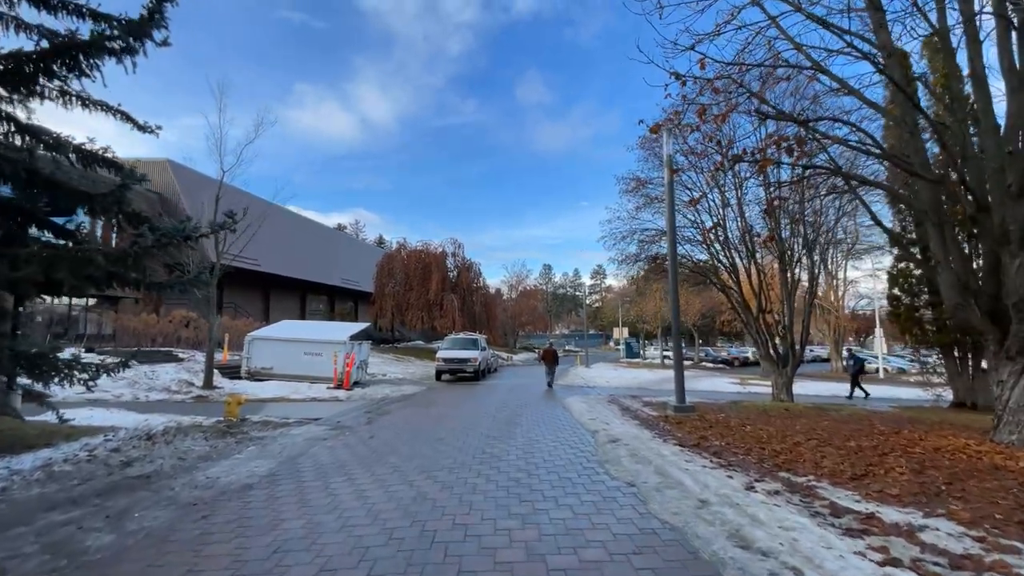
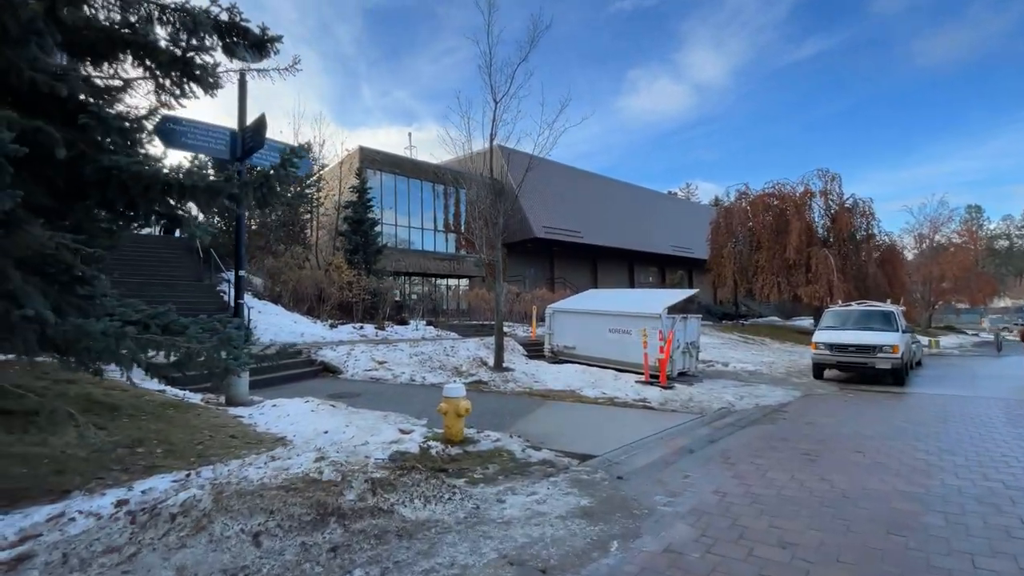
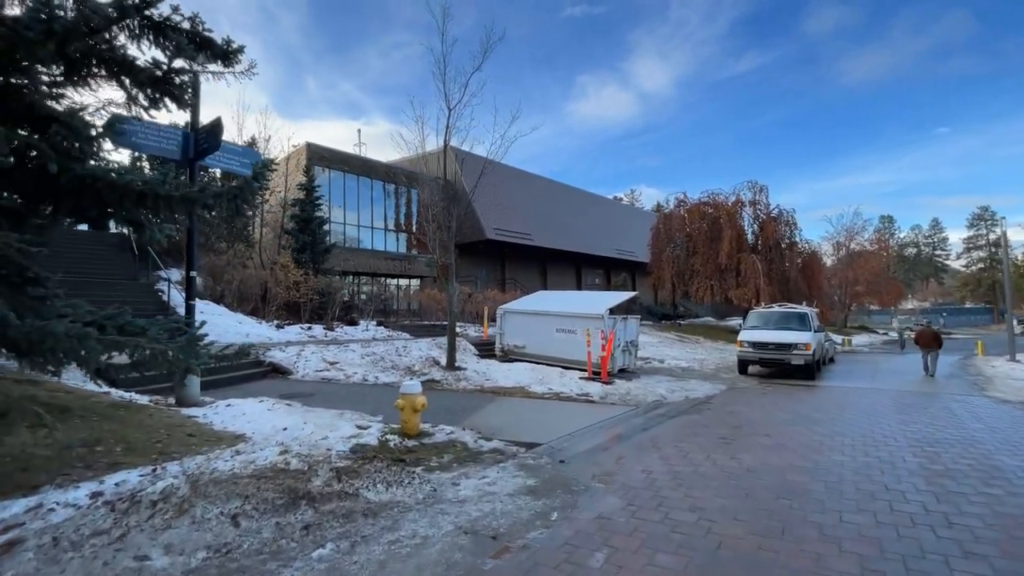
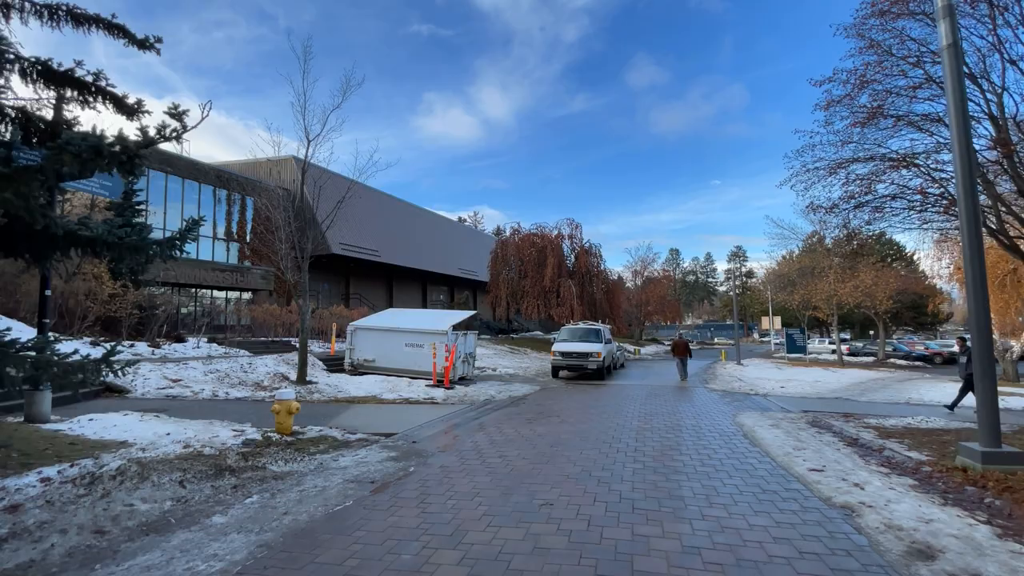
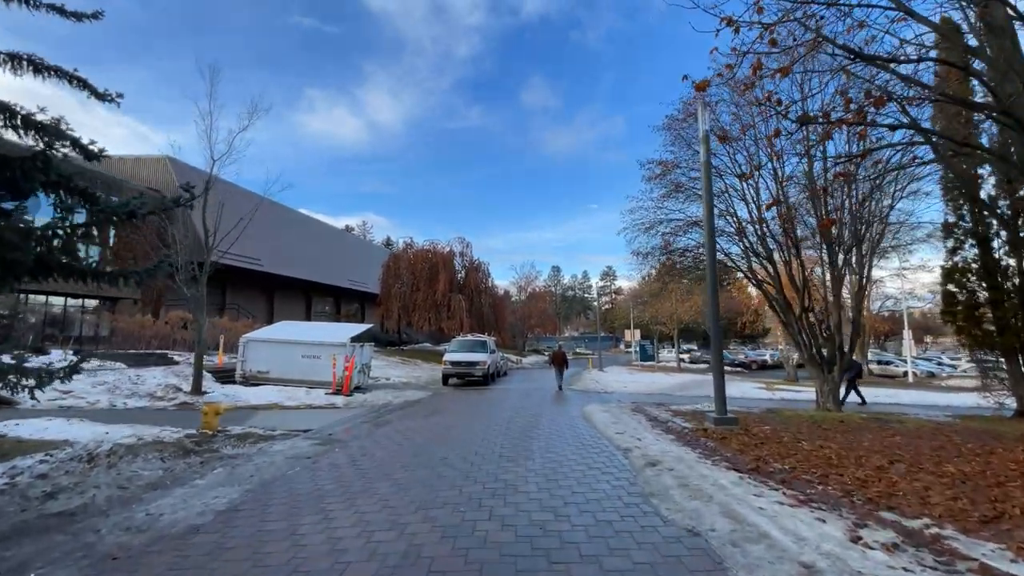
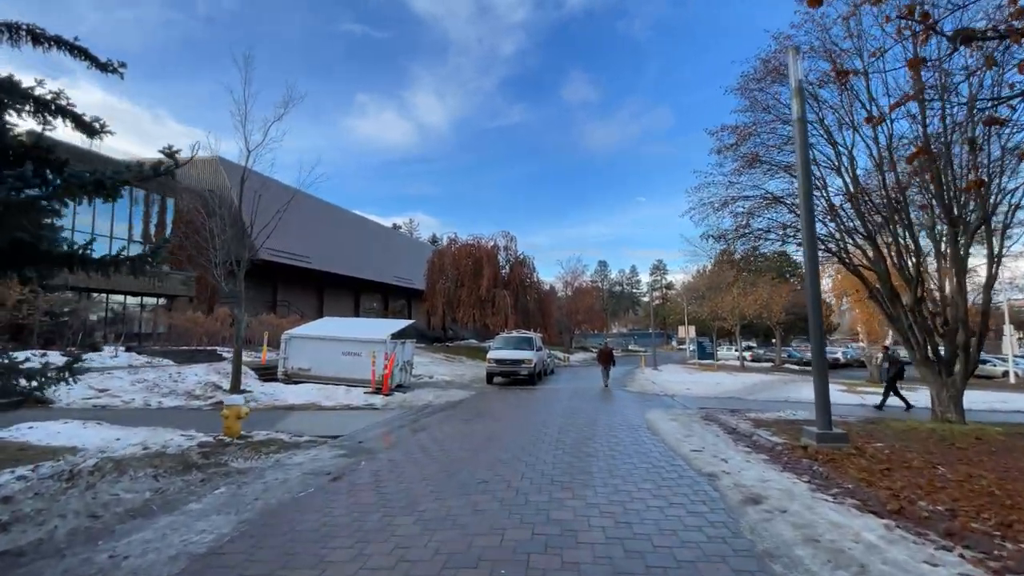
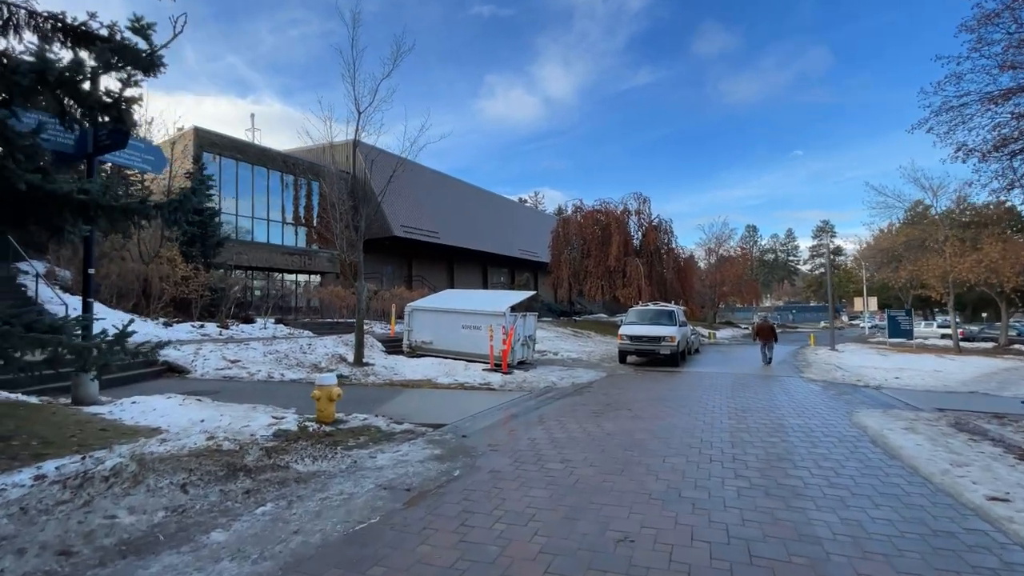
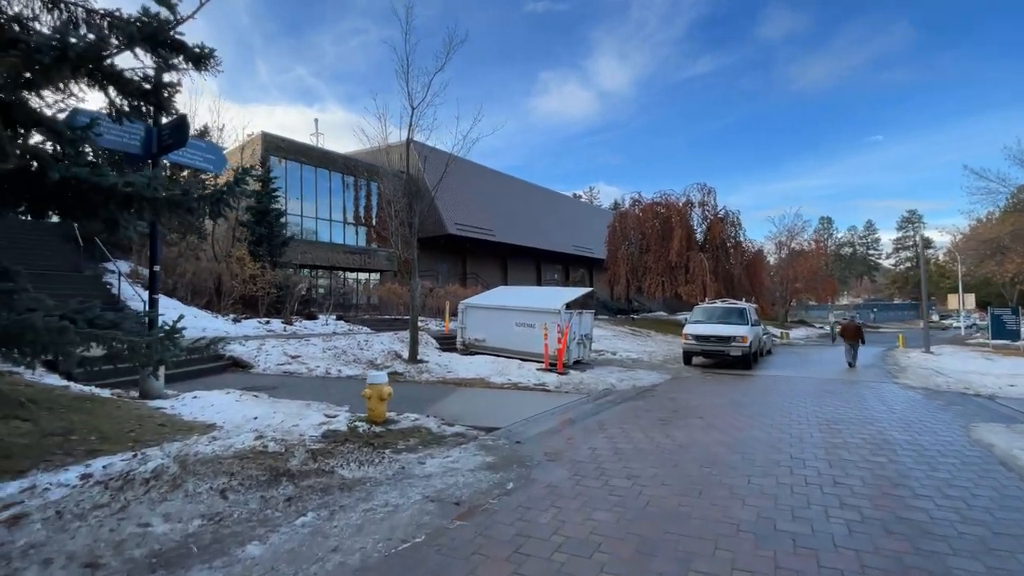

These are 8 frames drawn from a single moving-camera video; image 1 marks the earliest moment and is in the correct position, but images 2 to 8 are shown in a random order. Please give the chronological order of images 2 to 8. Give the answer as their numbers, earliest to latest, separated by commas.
5, 6, 4, 7, 8, 3, 2
